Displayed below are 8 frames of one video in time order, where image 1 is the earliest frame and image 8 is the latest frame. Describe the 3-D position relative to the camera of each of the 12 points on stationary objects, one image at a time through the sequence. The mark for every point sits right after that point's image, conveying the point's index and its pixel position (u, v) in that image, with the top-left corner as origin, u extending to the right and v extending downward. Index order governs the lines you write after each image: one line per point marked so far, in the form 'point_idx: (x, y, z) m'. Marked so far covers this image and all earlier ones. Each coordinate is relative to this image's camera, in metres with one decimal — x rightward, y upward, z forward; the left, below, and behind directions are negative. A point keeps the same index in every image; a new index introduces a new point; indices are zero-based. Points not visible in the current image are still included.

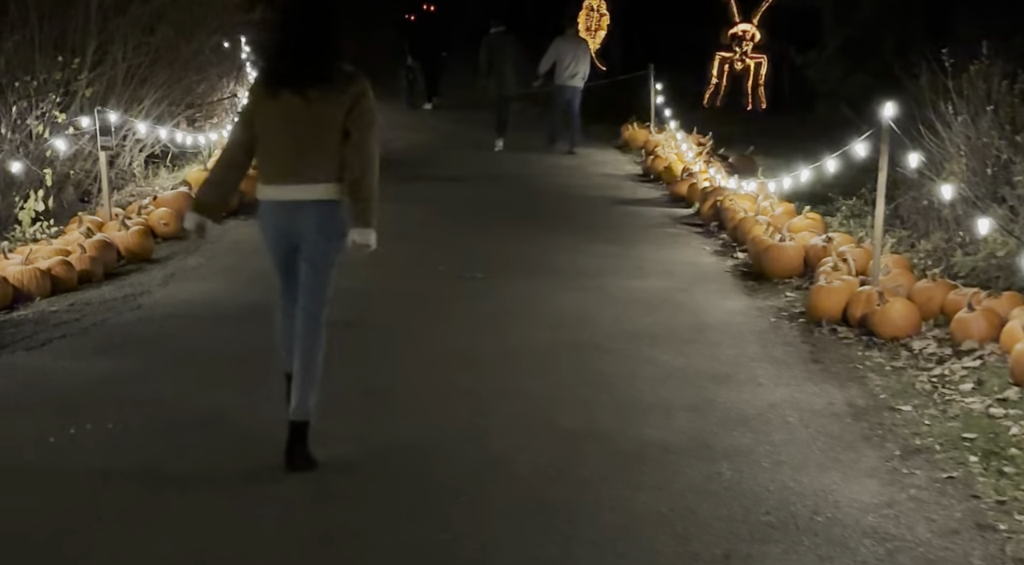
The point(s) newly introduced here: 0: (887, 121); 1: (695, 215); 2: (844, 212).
0: (+2.4, +1.0, +7.2) m
1: (+2.0, +0.7, +12.2) m
2: (+2.9, +0.6, +10.0) m
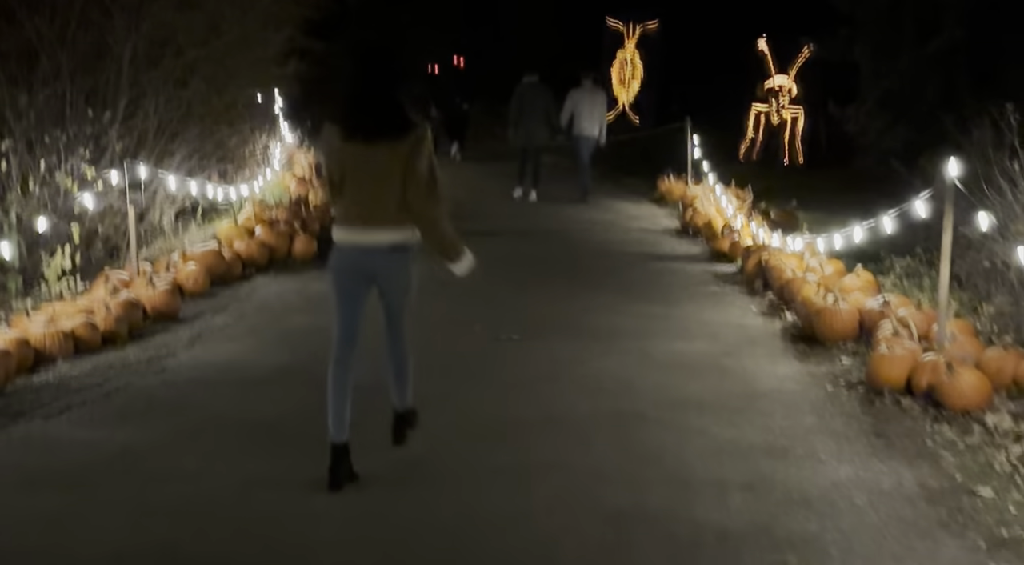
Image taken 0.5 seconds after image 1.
0: (+2.7, +0.6, +6.8) m
1: (+2.4, +0.1, +11.8) m
2: (+3.3, 0.0, +9.6) m
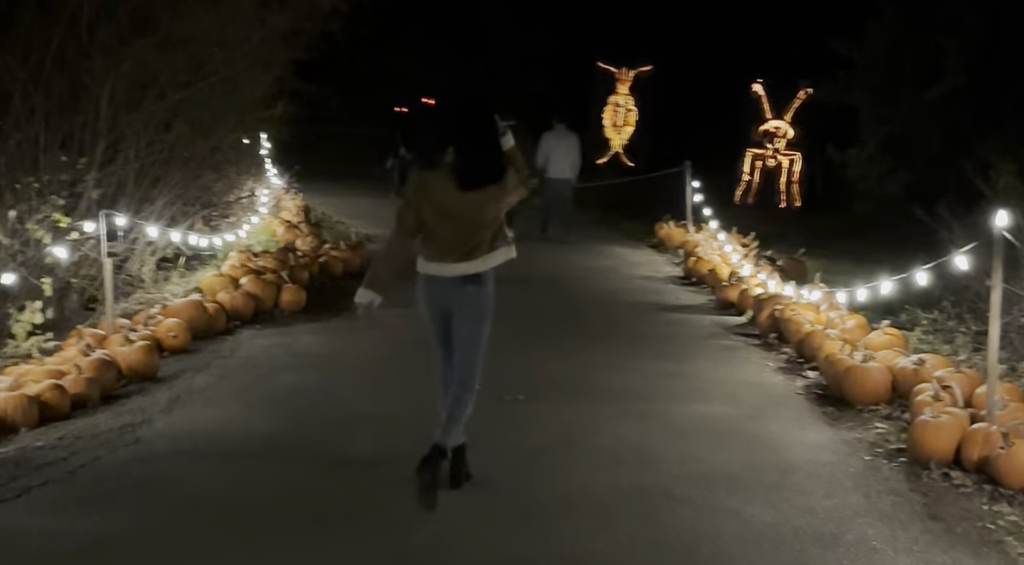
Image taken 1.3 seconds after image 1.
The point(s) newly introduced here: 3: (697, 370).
0: (+2.7, +0.3, +6.3) m
1: (+2.4, -0.4, +11.2) m
2: (+3.3, -0.4, +9.0) m
3: (+1.5, -0.7, +9.1) m
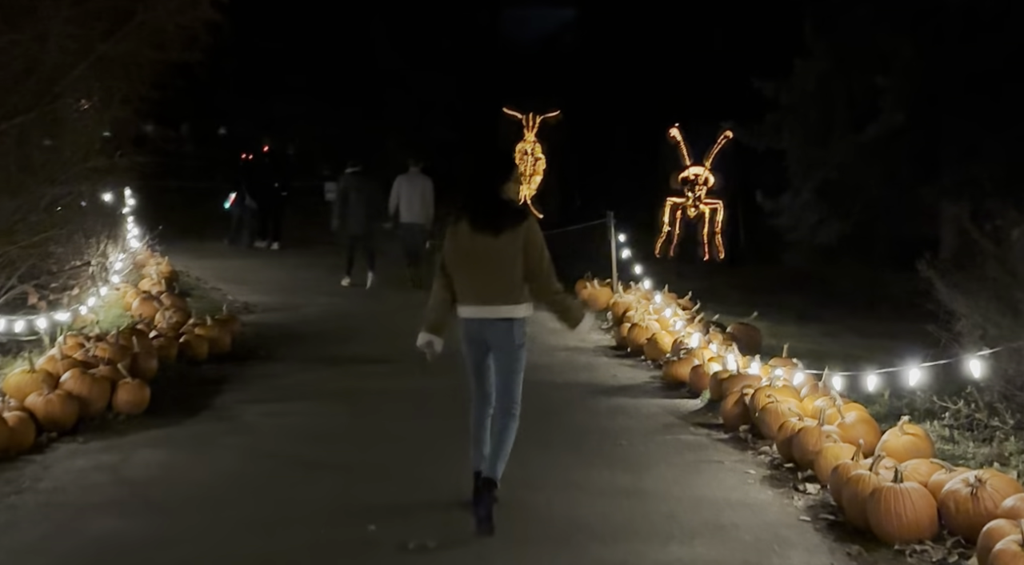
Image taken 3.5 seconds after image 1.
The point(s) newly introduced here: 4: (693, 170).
0: (+2.3, -0.1, +4.3) m
1: (+1.6, -1.0, +9.1) m
2: (+2.7, -0.9, +7.0) m
3: (+0.9, -1.3, +7.0) m
4: (+3.2, +2.0, +19.7) m
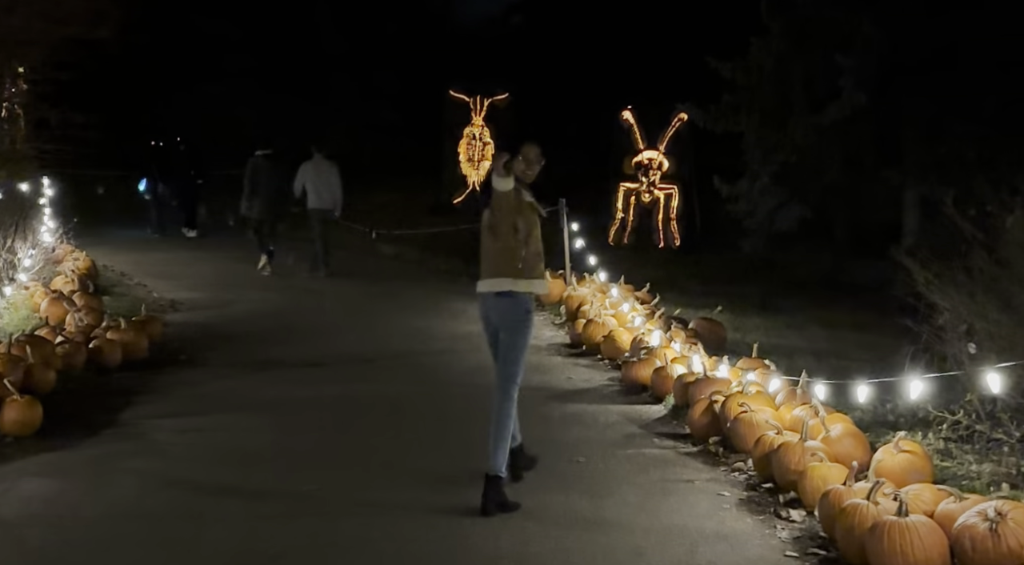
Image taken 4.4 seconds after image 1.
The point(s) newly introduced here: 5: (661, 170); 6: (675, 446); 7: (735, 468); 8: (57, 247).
0: (+2.1, -0.1, +3.5) m
1: (+1.2, -1.0, +8.3) m
2: (+2.4, -0.9, +6.2) m
3: (+0.6, -1.2, +6.1) m
4: (+2.3, +2.2, +18.9) m
5: (+2.6, +1.9, +19.4) m
6: (+1.1, -1.1, +7.6) m
7: (+1.4, -1.1, +6.9) m
8: (-5.6, +0.4, +13.9) m
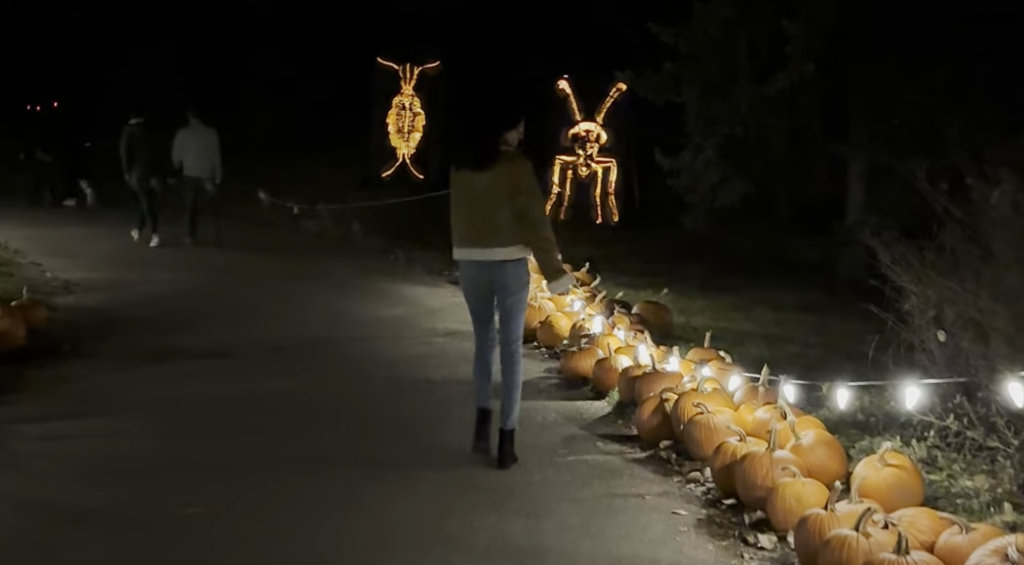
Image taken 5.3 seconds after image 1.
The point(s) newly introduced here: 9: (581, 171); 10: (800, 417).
0: (+1.9, -0.1, +2.6) m
1: (+0.7, -0.9, +7.4) m
2: (+2.0, -0.8, +5.4) m
3: (+0.2, -1.2, +5.2) m
4: (+1.2, +2.5, +18.0) m
5: (+1.4, +2.3, +18.5) m
6: (+0.7, -1.0, +6.7) m
7: (+1.0, -1.1, +6.0) m
8: (-6.4, +0.7, +12.6) m
9: (+1.2, +1.8, +18.5) m
10: (+1.5, -0.7, +5.8) m
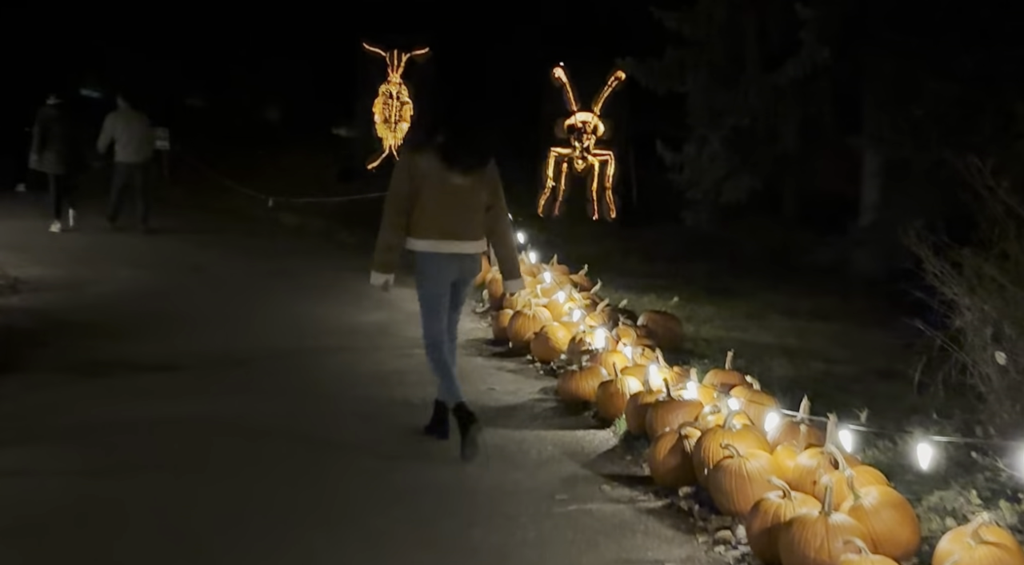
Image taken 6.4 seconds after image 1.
0: (+1.9, -0.2, +1.5) m
1: (+0.6, -0.9, +6.3) m
2: (+2.0, -0.9, +4.3) m
3: (+0.2, -1.3, +4.1) m
4: (+1.0, +2.5, +16.8) m
5: (+1.3, +2.3, +17.3) m
6: (+0.6, -1.1, +5.6) m
7: (+0.9, -1.1, +4.9) m
8: (-6.5, +0.7, +11.4) m
9: (+1.0, +1.8, +17.4) m
10: (+1.5, -0.8, +4.8) m
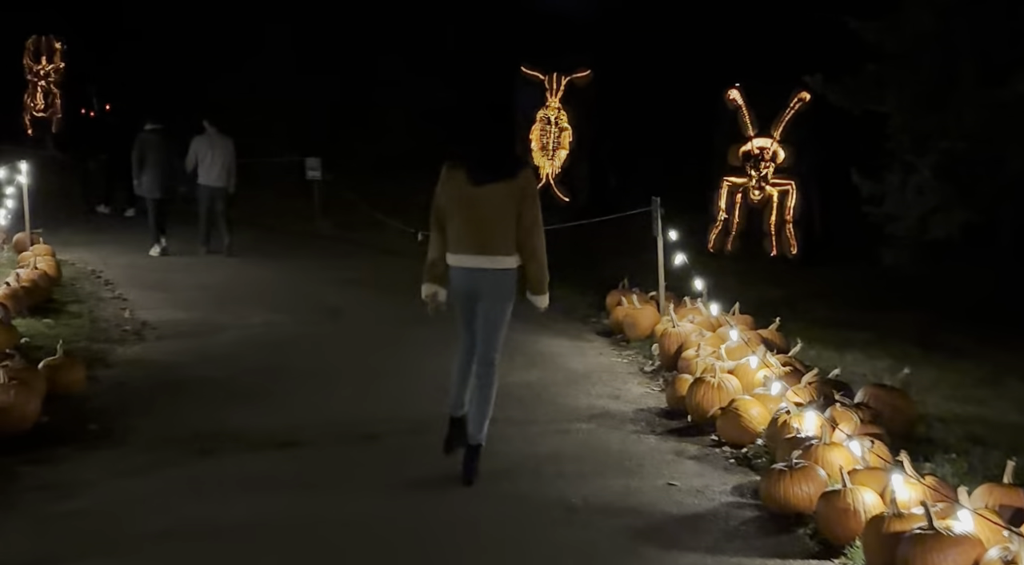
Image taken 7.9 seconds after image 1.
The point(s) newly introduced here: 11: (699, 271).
0: (+2.0, -0.4, -0.4) m
1: (+1.4, -1.3, +4.5) m
2: (+2.5, -1.2, +2.4) m
3: (+0.7, -1.5, +2.4) m
4: (+3.3, +1.9, +15.0) m
5: (+3.7, +1.7, +15.4) m
6: (+1.3, -1.4, +3.8) m
7: (+1.5, -1.4, +3.1) m
8: (-4.9, +0.3, +10.6) m
9: (+3.4, +1.2, +15.5) m
10: (+2.0, -1.1, +2.9) m
11: (+2.7, +0.2, +15.9) m
